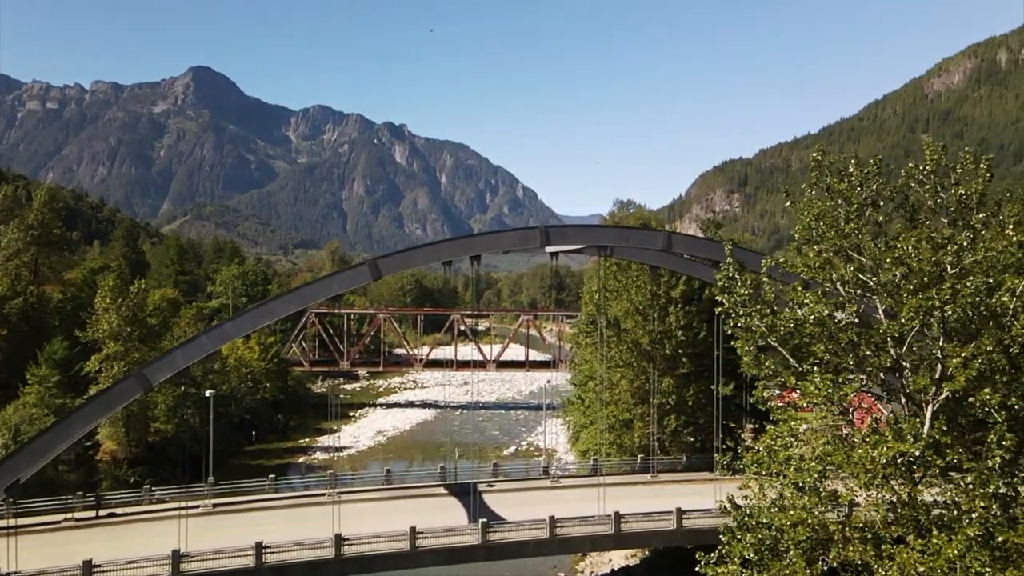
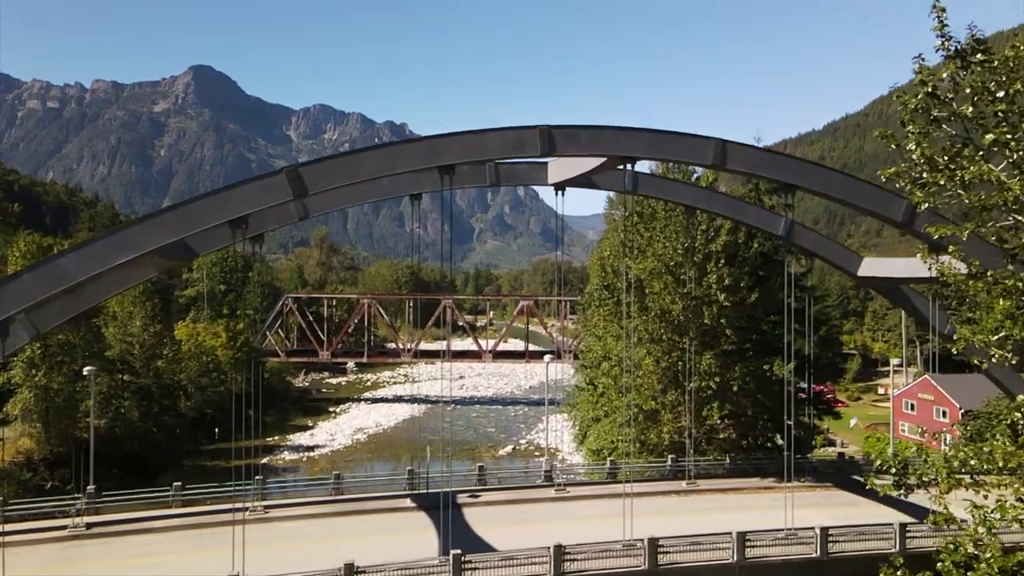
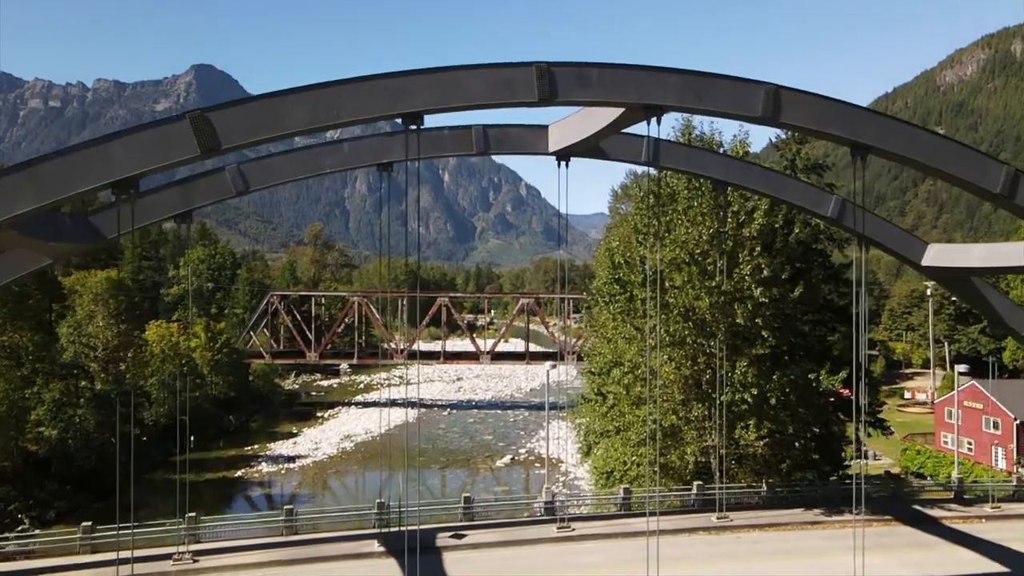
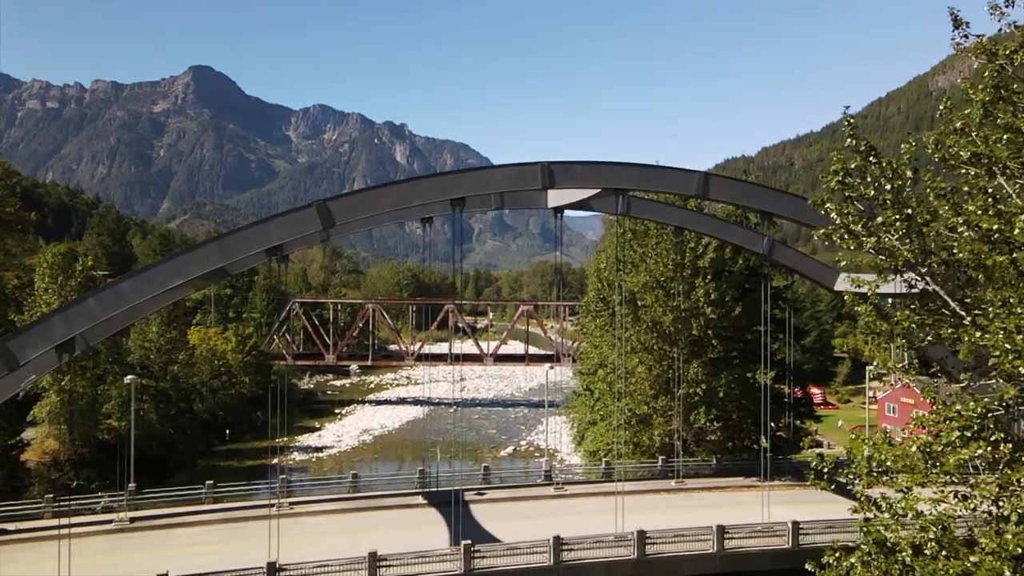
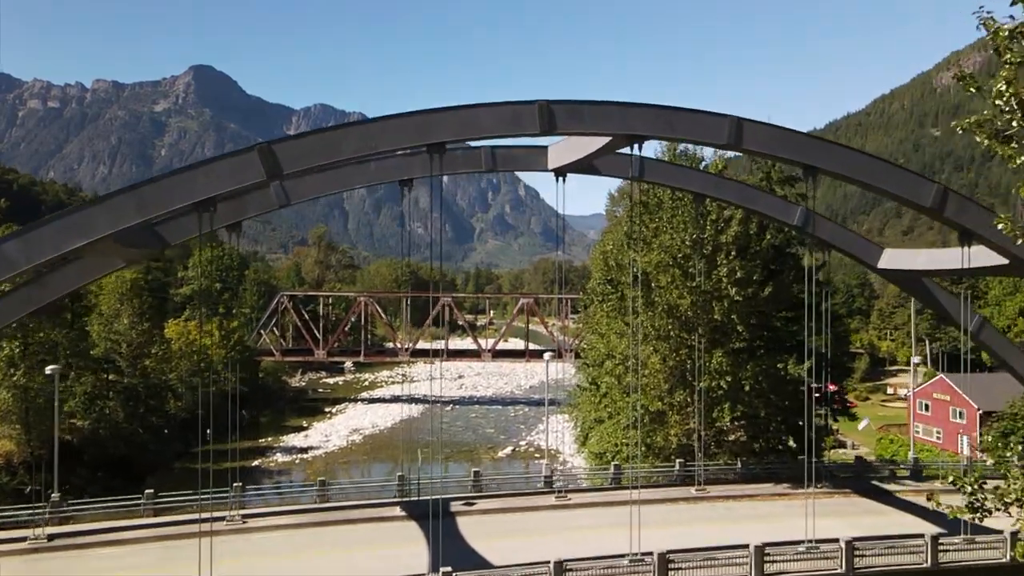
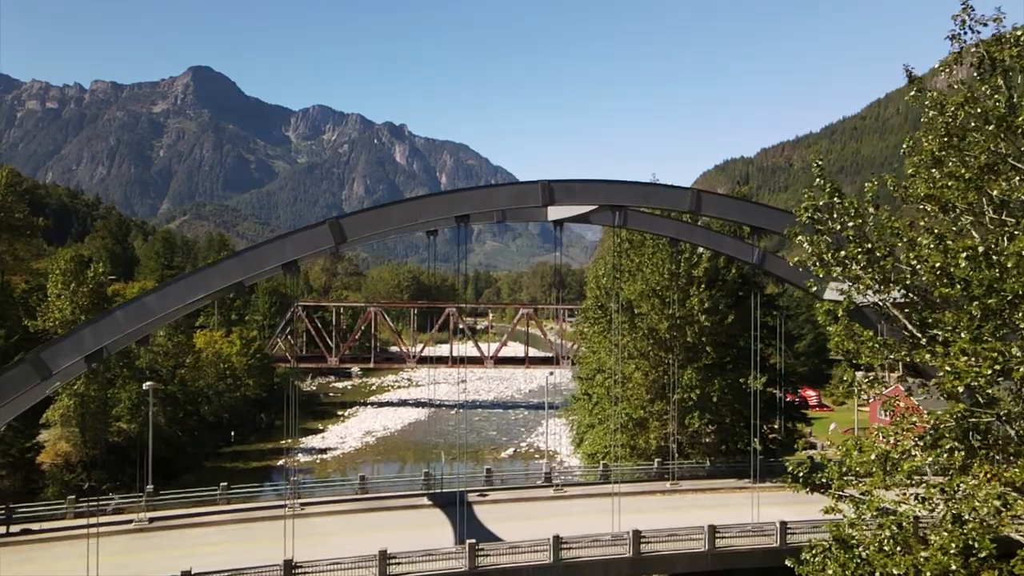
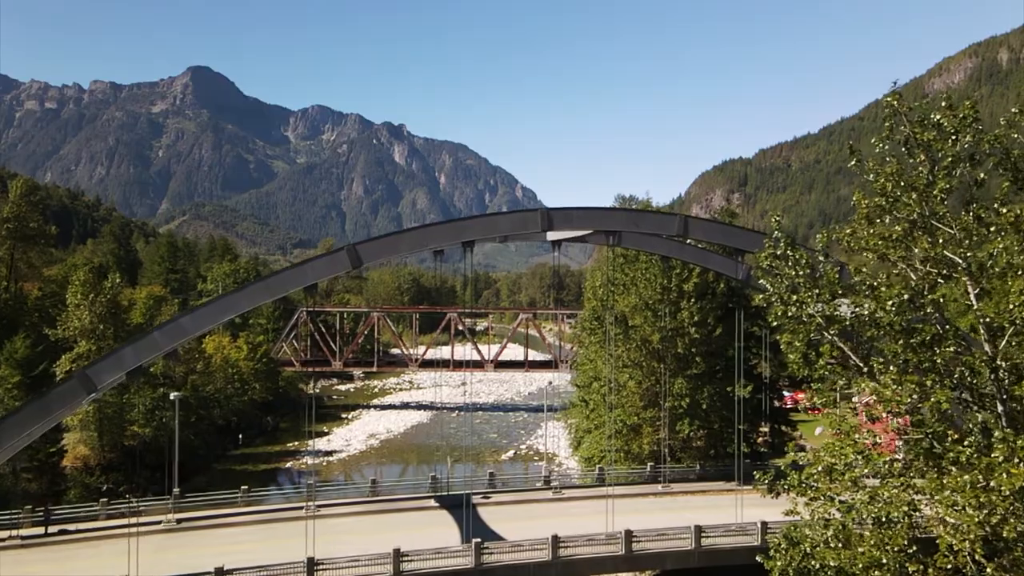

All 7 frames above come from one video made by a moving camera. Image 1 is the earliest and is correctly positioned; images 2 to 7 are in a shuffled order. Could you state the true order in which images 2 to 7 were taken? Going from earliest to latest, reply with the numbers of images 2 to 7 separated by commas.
7, 6, 4, 2, 5, 3
